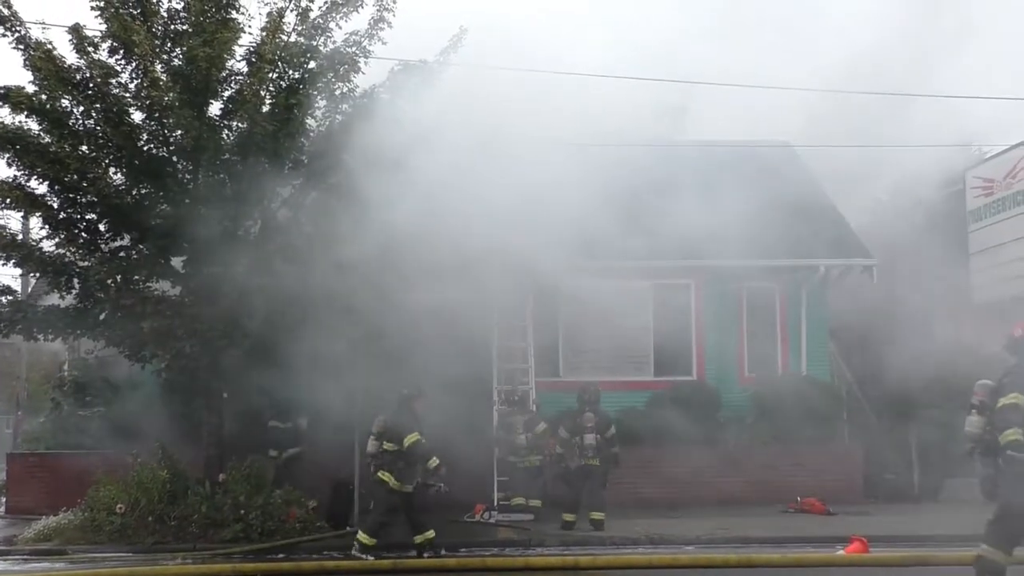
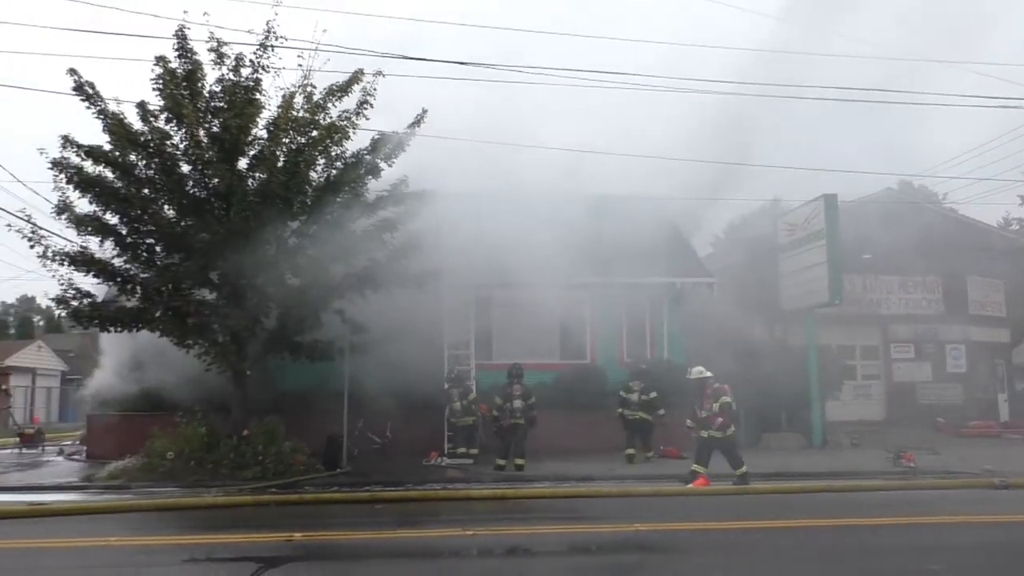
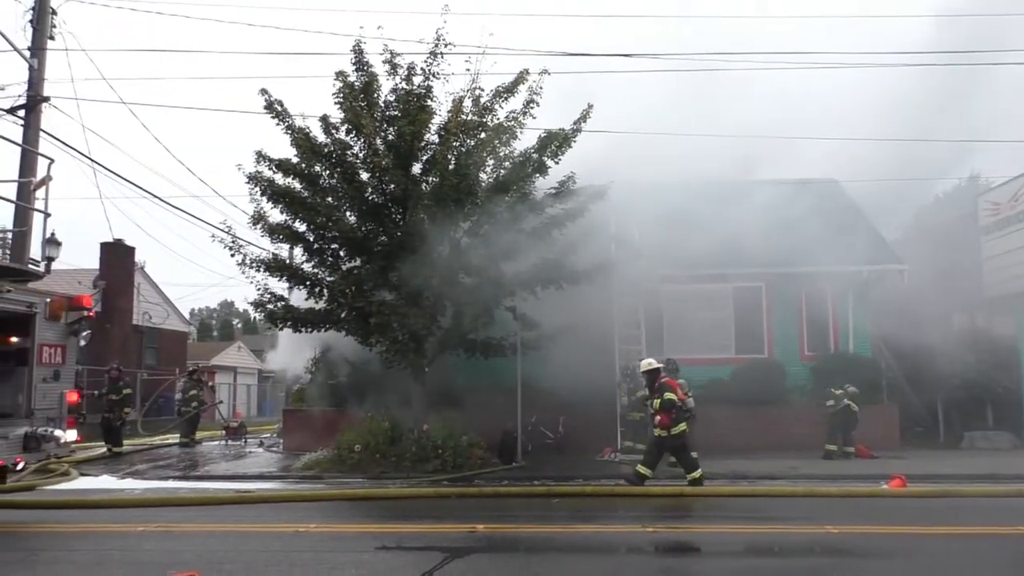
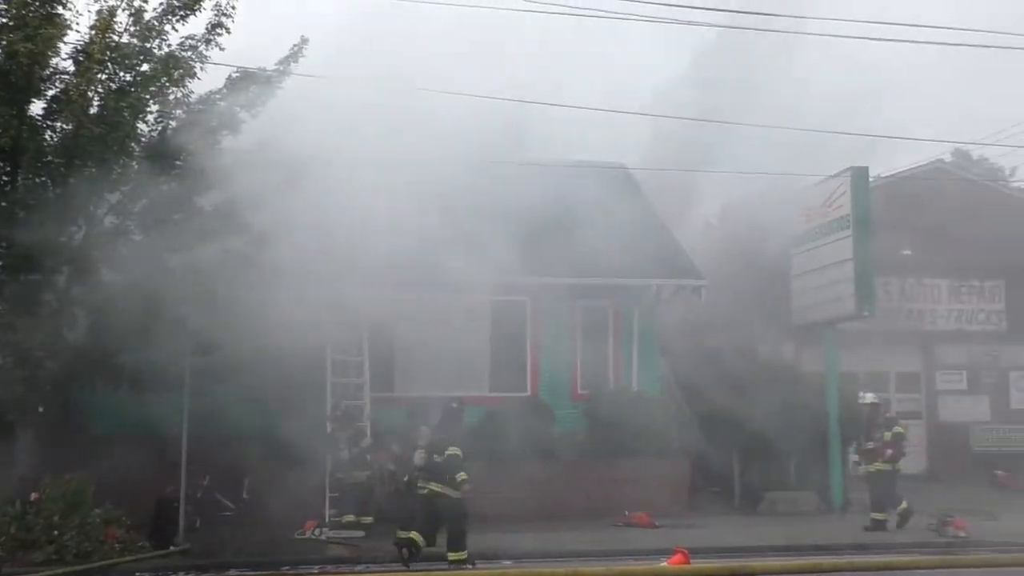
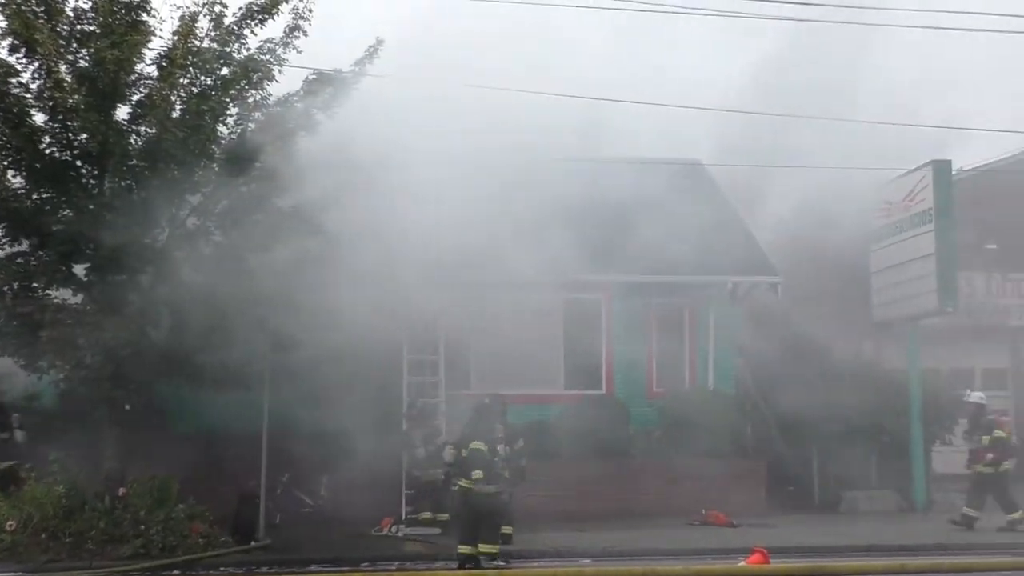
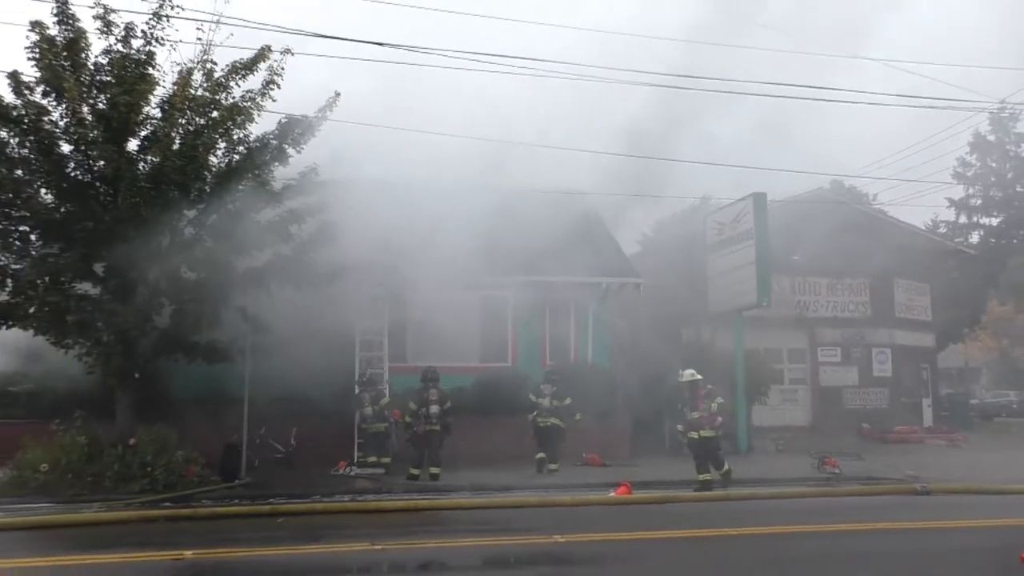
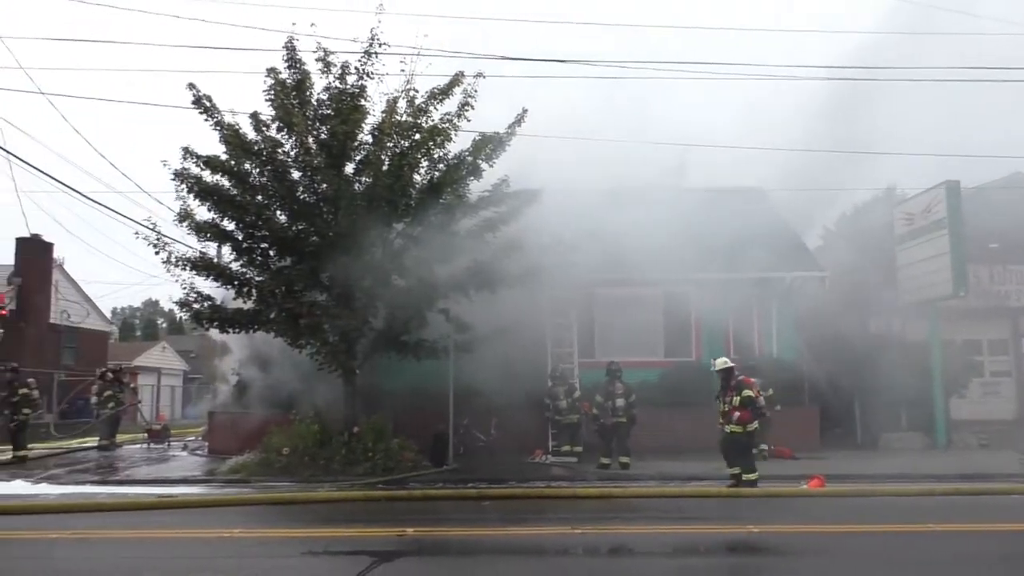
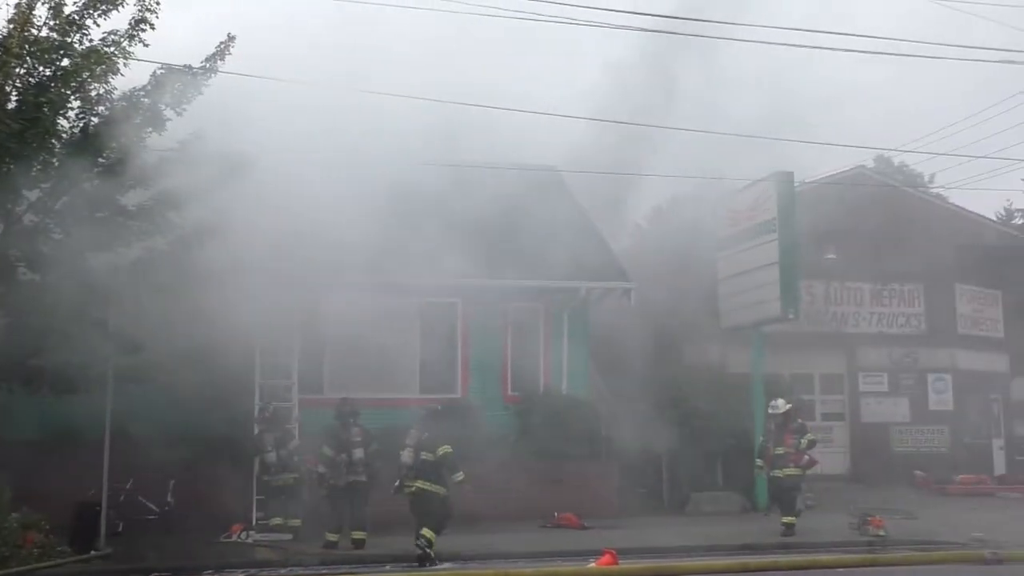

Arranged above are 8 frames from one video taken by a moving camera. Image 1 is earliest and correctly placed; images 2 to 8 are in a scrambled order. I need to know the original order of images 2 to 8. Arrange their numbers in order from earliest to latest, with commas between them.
5, 4, 8, 6, 2, 7, 3
